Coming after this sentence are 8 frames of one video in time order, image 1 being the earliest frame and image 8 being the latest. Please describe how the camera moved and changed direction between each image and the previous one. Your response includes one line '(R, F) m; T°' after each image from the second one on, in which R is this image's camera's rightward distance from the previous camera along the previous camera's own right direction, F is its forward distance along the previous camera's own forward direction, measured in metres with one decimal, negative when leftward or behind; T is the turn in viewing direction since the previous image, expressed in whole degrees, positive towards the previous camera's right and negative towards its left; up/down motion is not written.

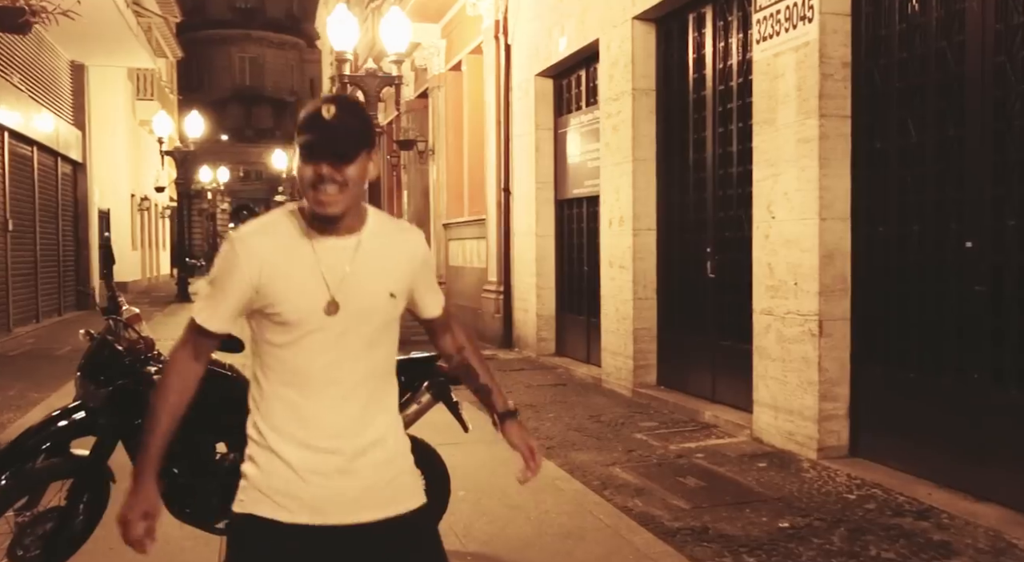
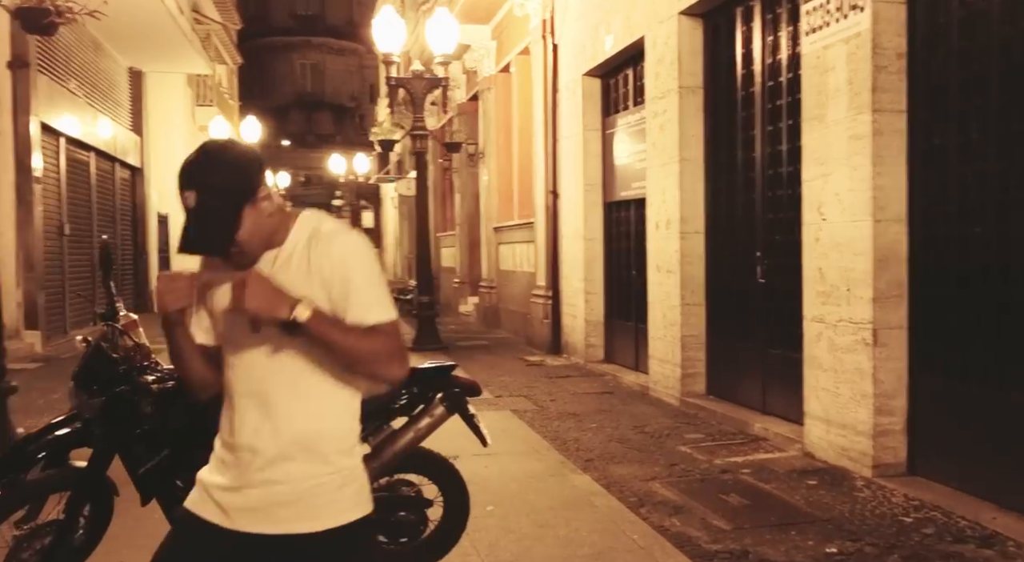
(+0.2, +0.3) m; -4°
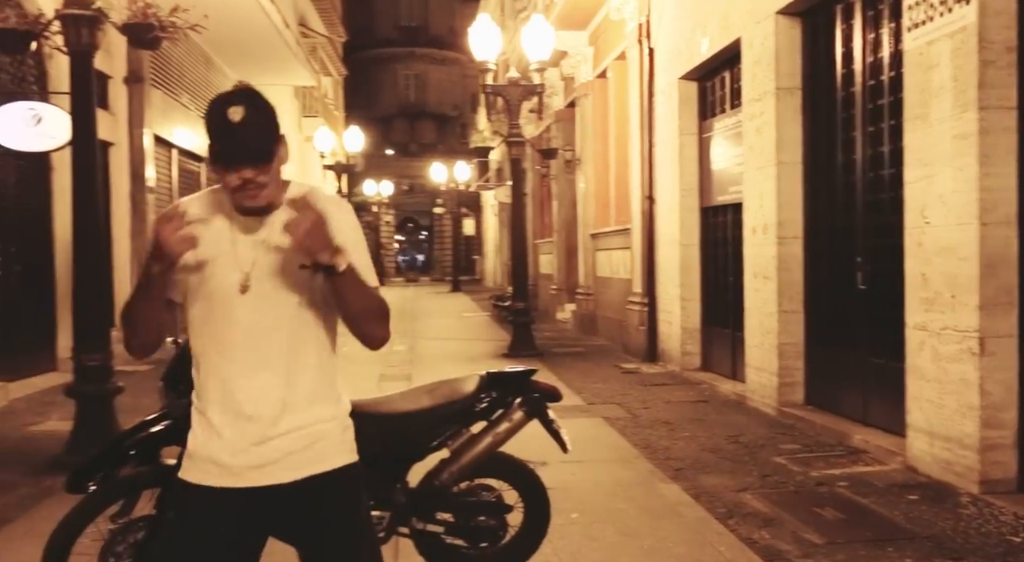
(+0.1, 0.0) m; -6°
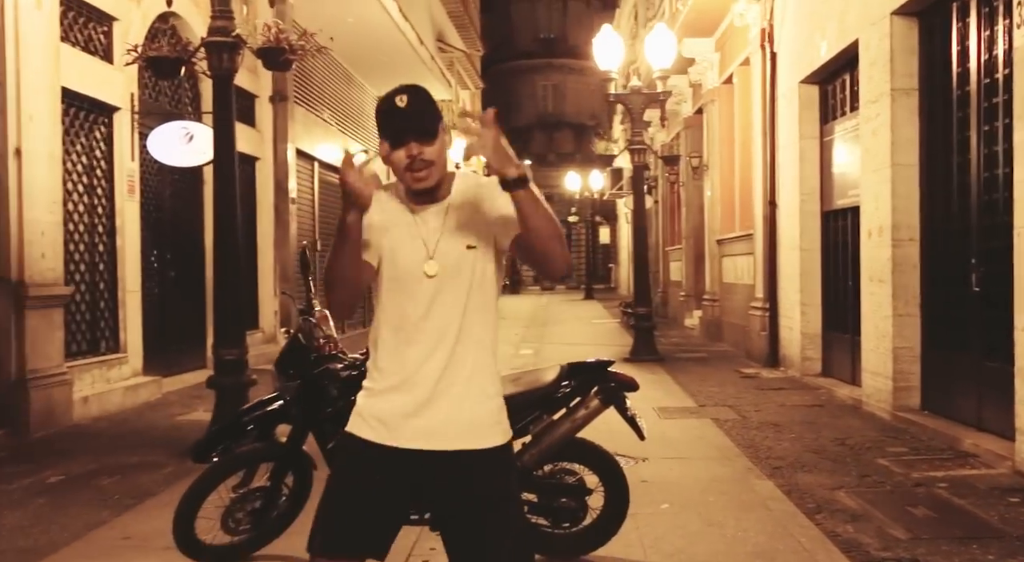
(+0.3, -0.3) m; -8°
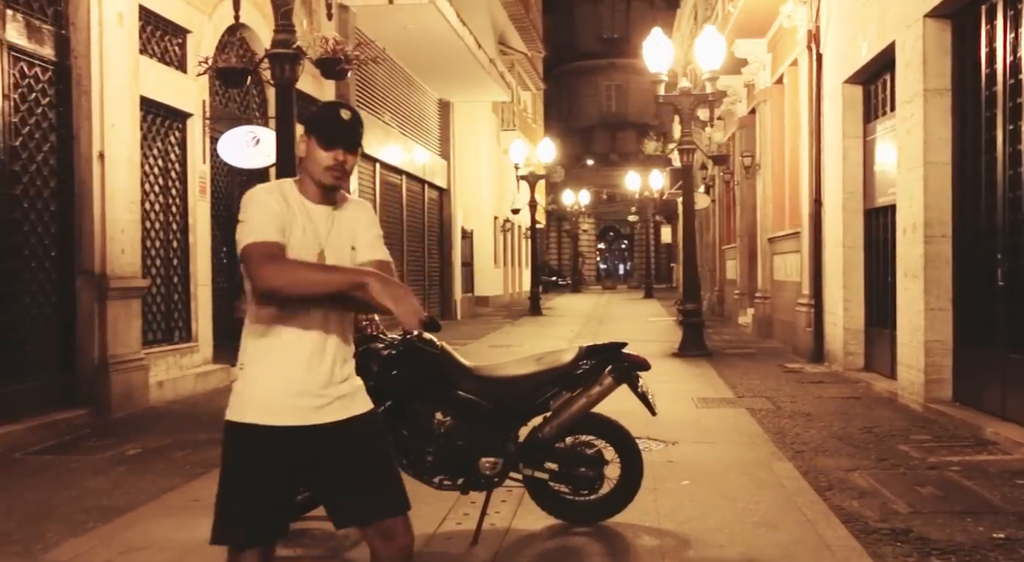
(+0.2, -0.5) m; -4°
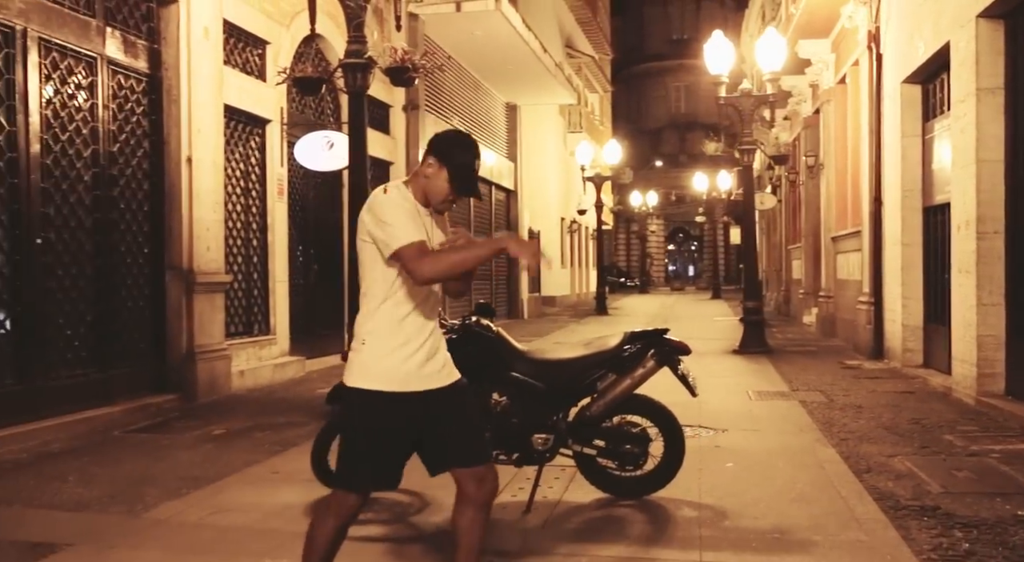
(+0.1, -0.4) m; -4°
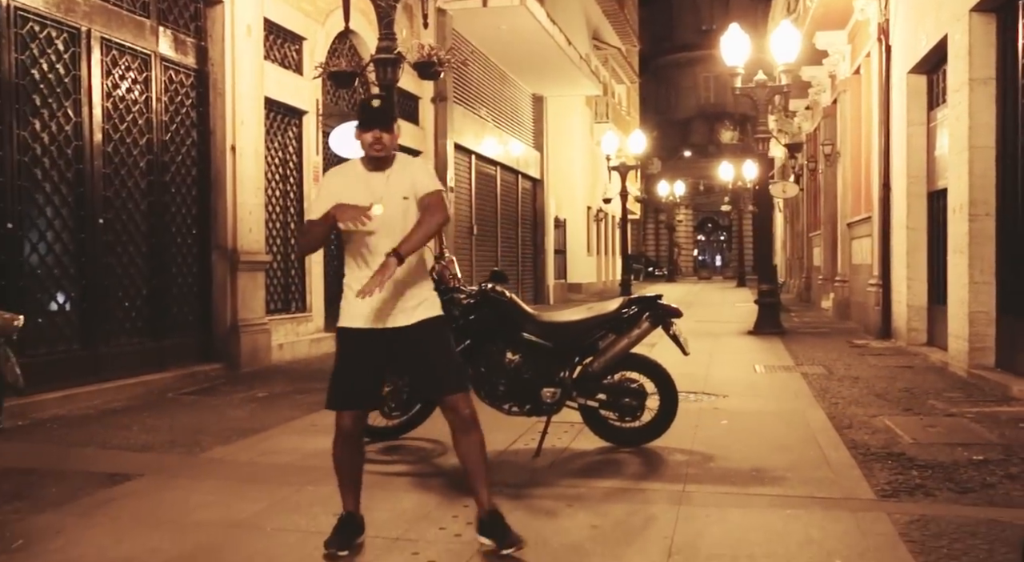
(+0.1, -0.7) m; -2°
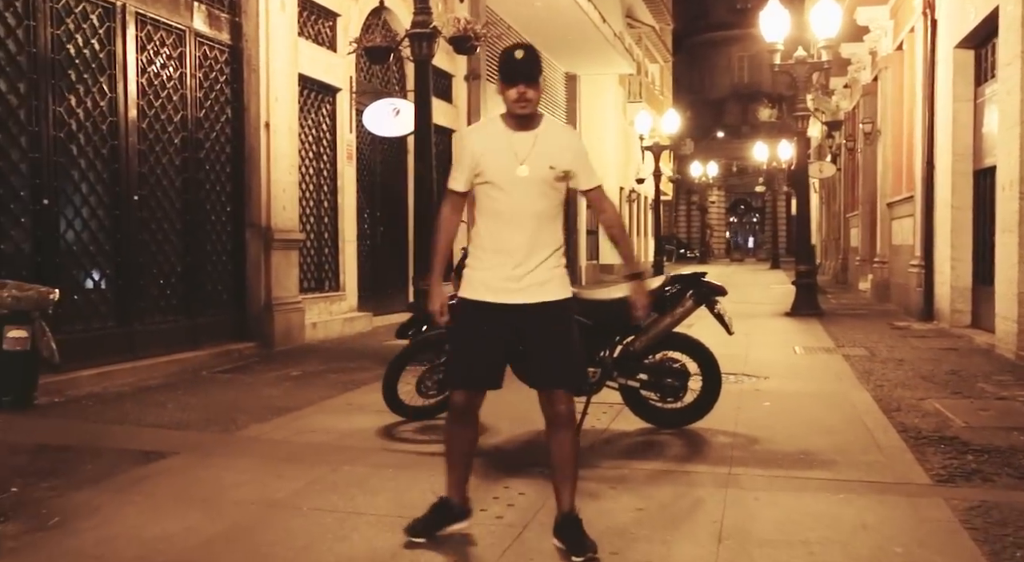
(-0.1, +0.1) m; -2°
